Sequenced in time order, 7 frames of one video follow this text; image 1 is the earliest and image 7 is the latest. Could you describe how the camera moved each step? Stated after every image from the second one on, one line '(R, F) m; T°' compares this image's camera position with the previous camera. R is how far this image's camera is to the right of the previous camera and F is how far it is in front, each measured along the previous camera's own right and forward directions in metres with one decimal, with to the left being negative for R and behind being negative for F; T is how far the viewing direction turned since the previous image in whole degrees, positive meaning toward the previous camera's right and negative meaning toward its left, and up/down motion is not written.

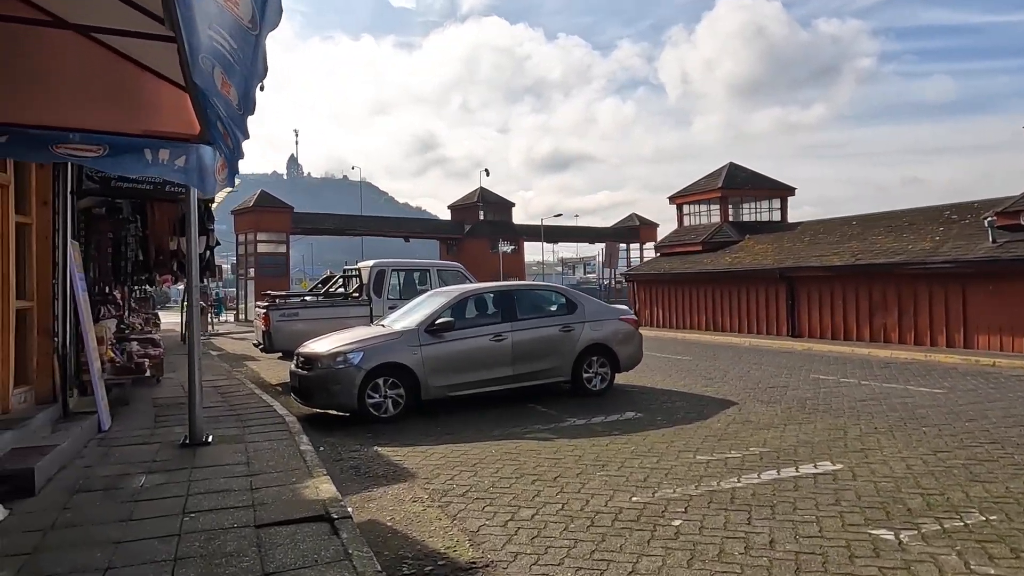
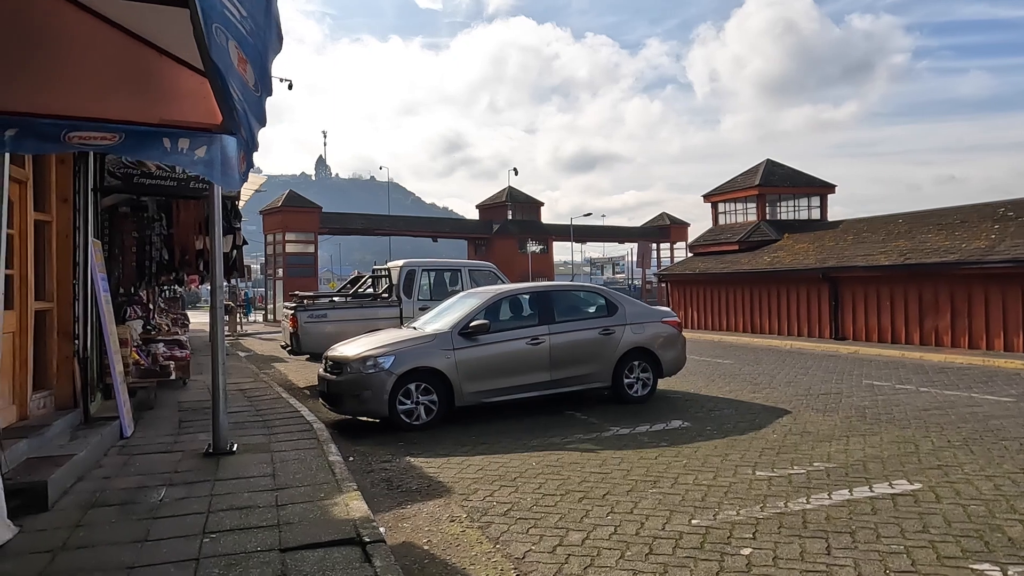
(-0.1, +0.4) m; -2°
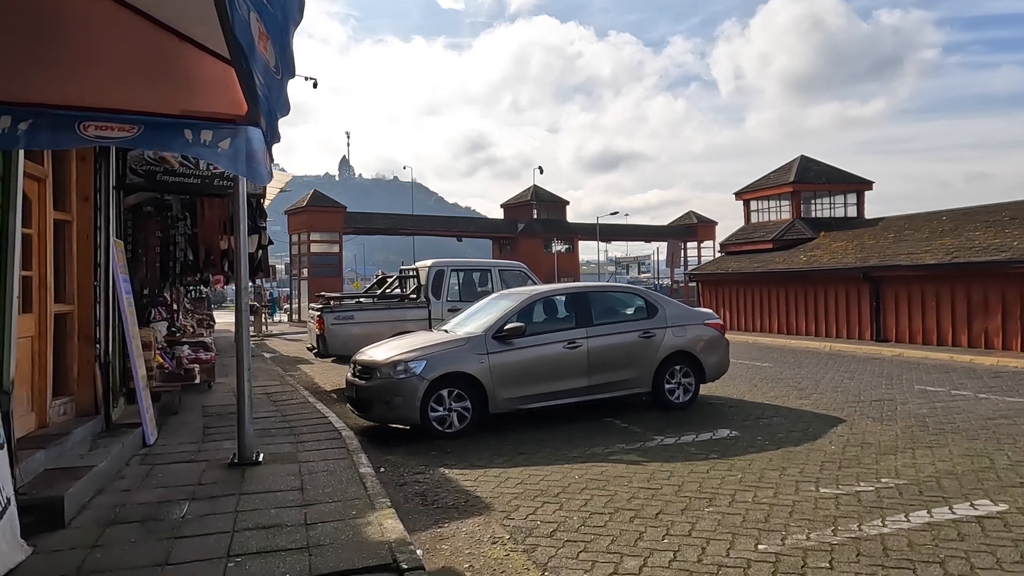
(-0.1, +0.4) m; -2°
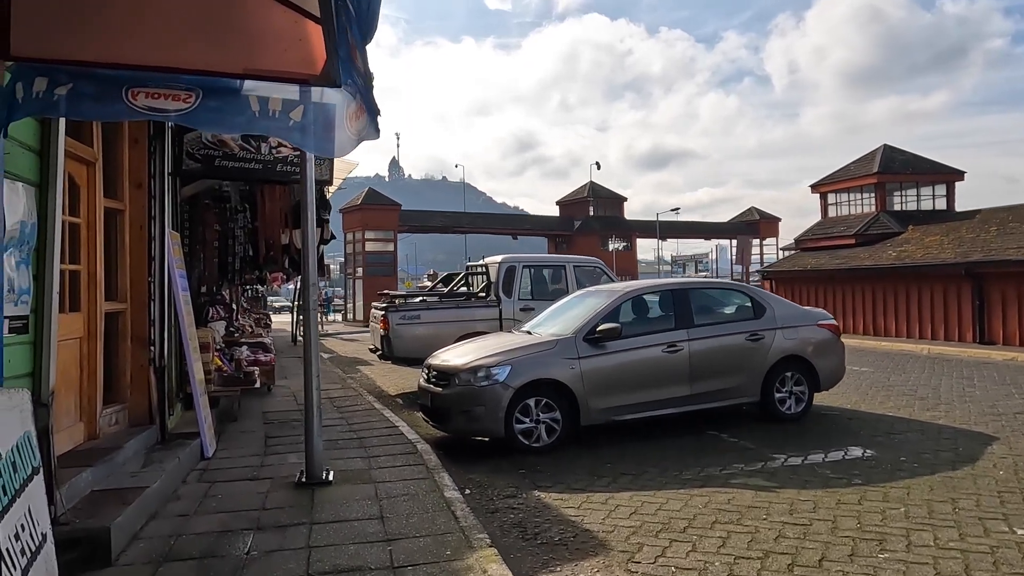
(-0.4, +0.8) m; -4°
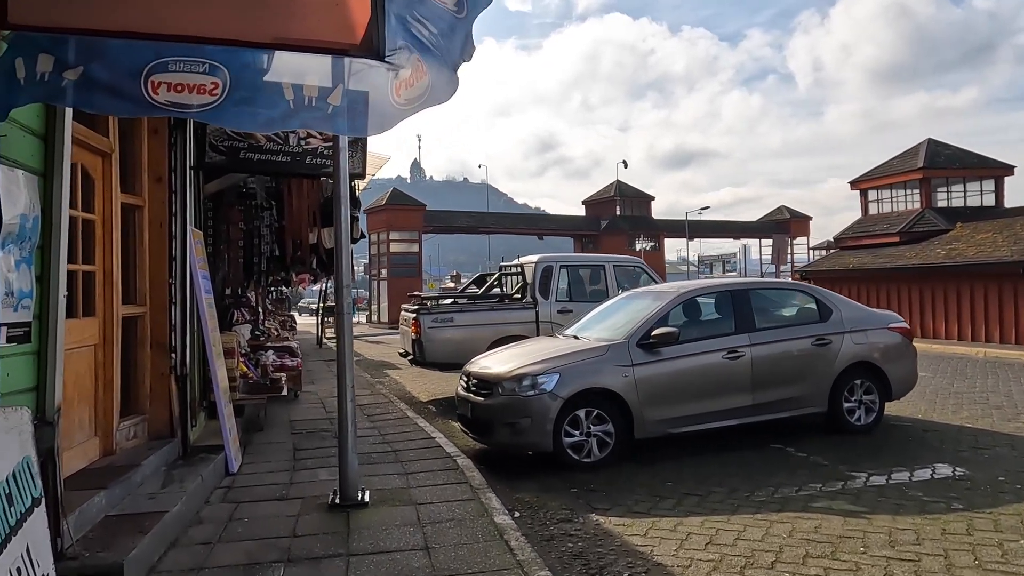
(-0.2, +0.5) m; -2°
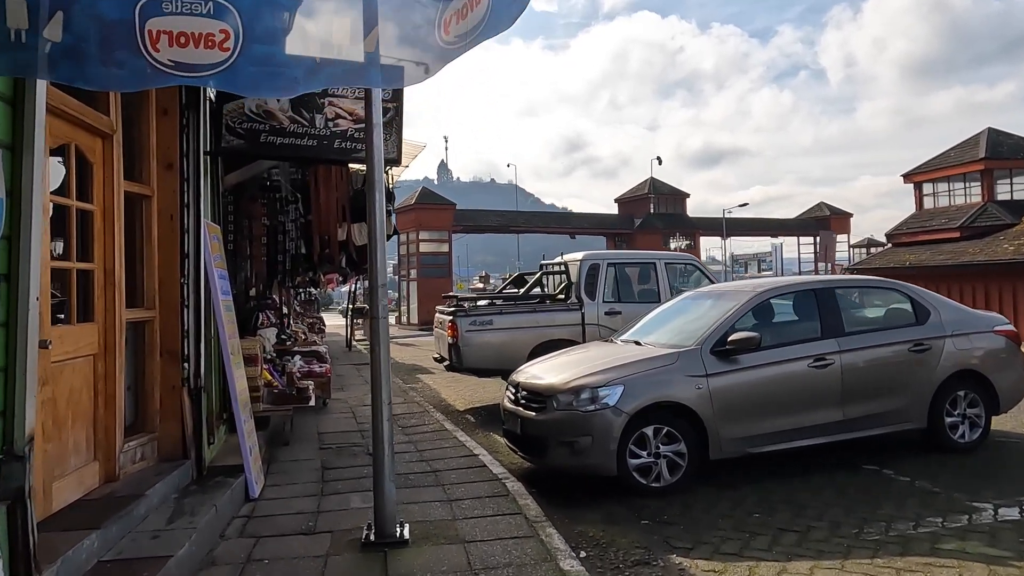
(-0.2, +0.8) m; -2°
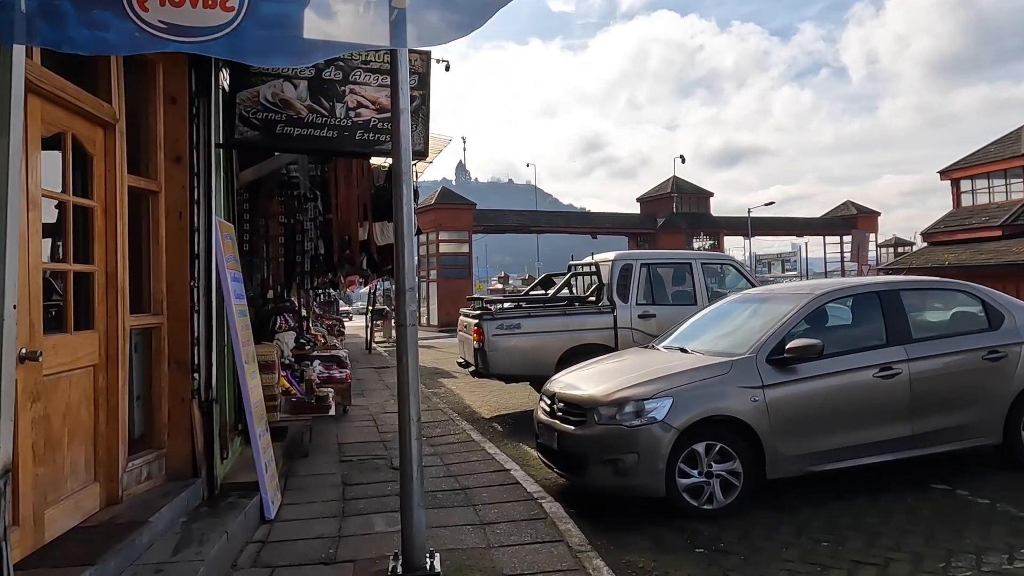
(-0.1, +0.4) m; -1°
